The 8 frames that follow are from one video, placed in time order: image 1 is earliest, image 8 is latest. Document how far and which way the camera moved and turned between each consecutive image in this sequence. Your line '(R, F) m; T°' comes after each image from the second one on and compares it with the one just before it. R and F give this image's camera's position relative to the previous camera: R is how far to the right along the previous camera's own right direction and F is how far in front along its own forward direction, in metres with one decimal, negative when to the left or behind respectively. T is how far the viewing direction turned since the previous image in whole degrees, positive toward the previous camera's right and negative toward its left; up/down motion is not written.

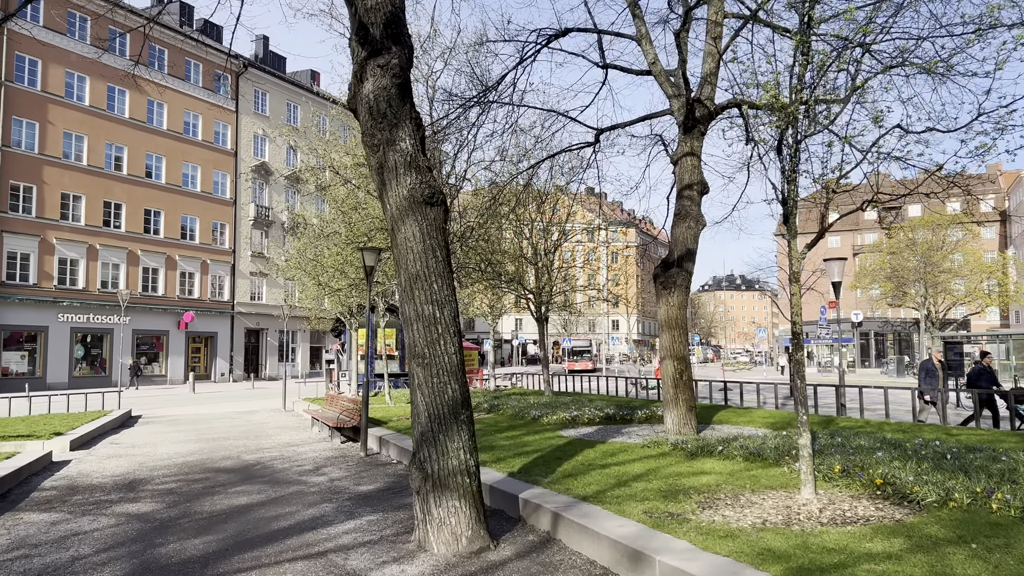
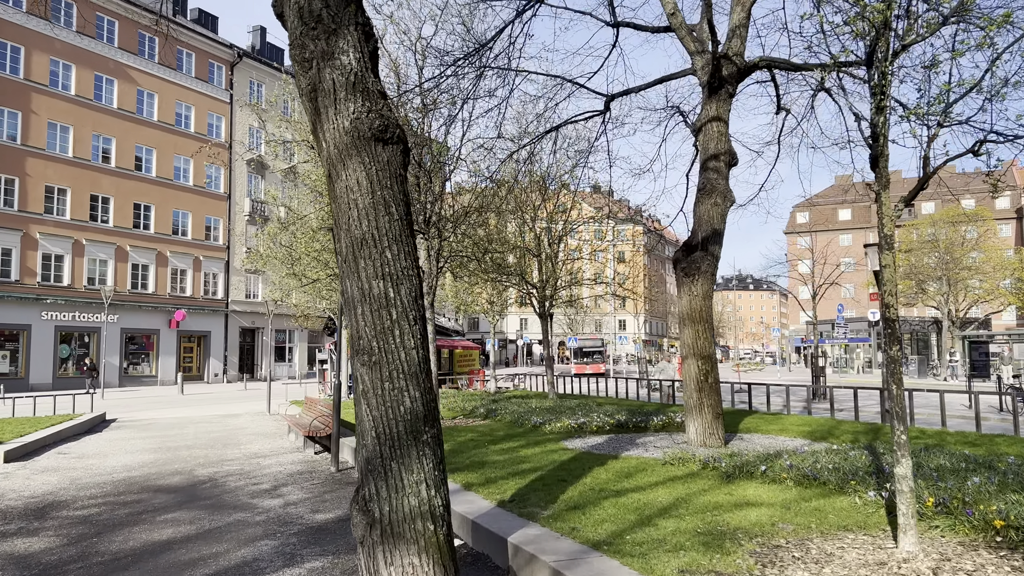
(+0.1, +1.6) m; 0°
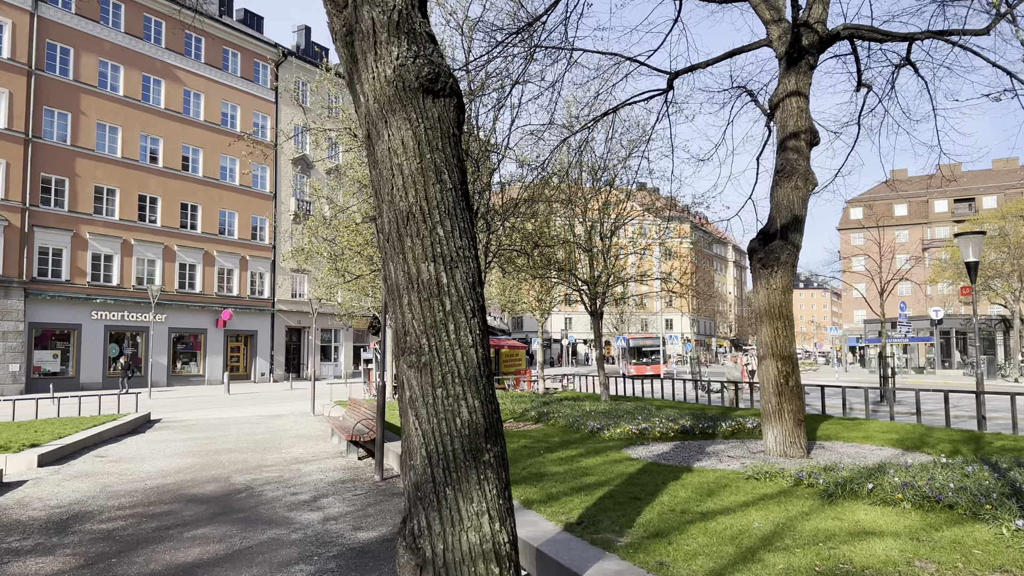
(-0.2, +0.8) m; -3°
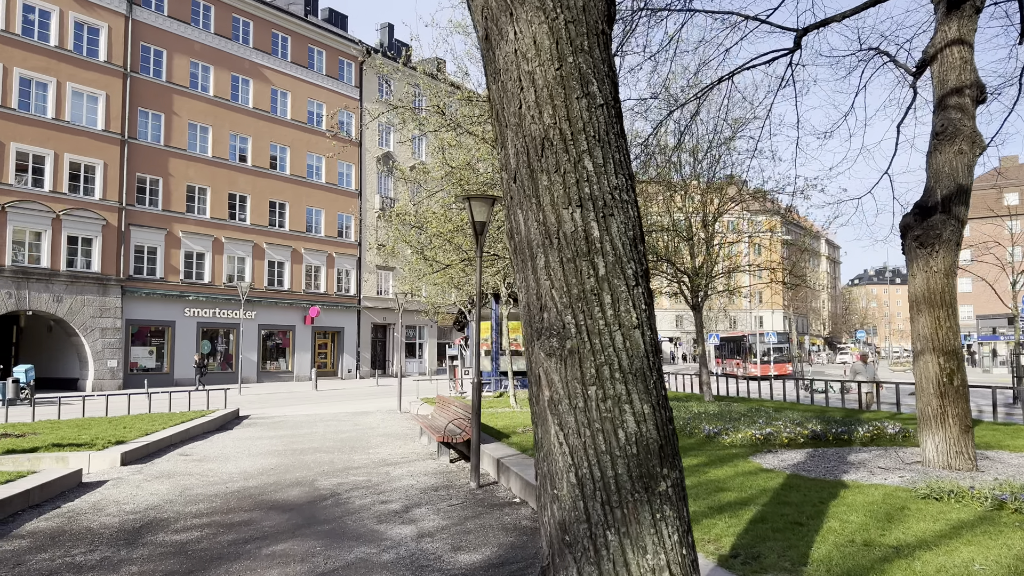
(-0.3, +1.0) m; -6°
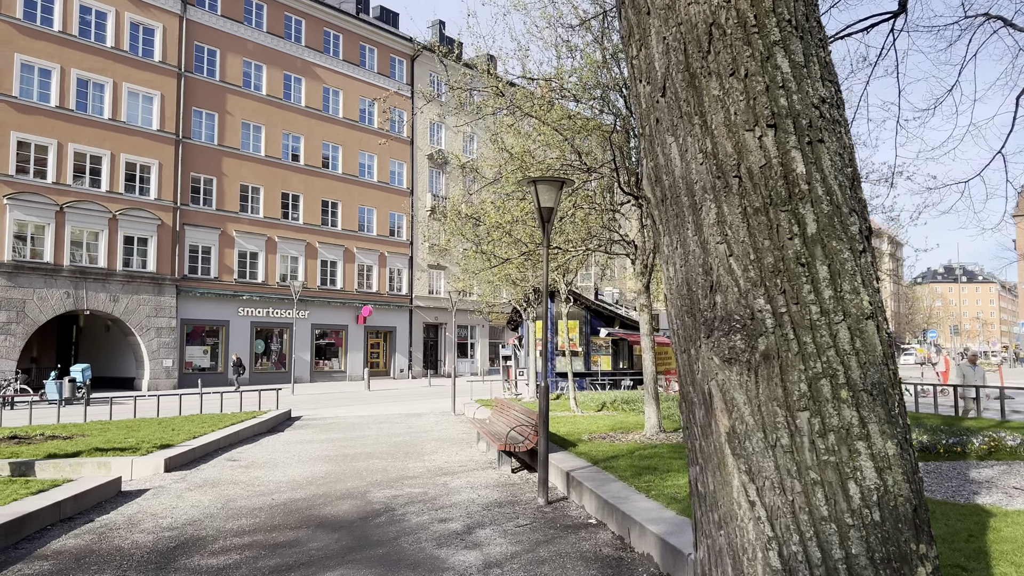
(-0.2, +0.8) m; -4°
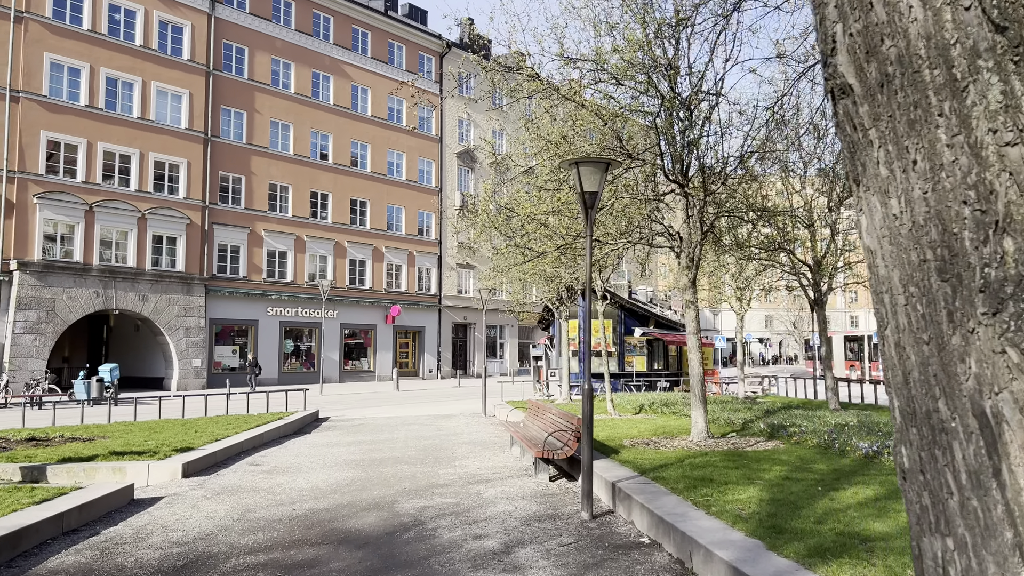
(-0.1, +0.6) m; -2°
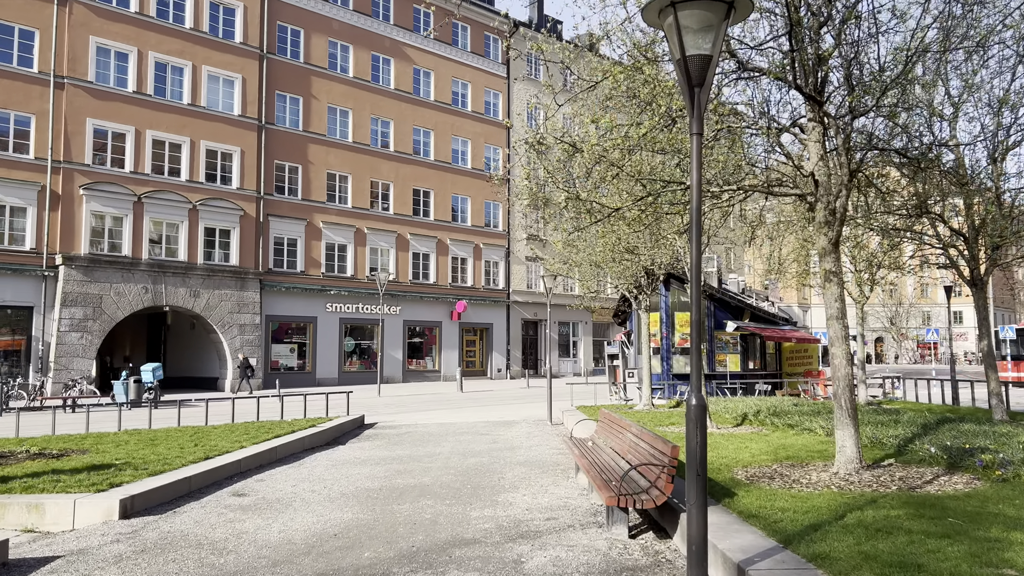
(+0.1, +2.8) m; -5°
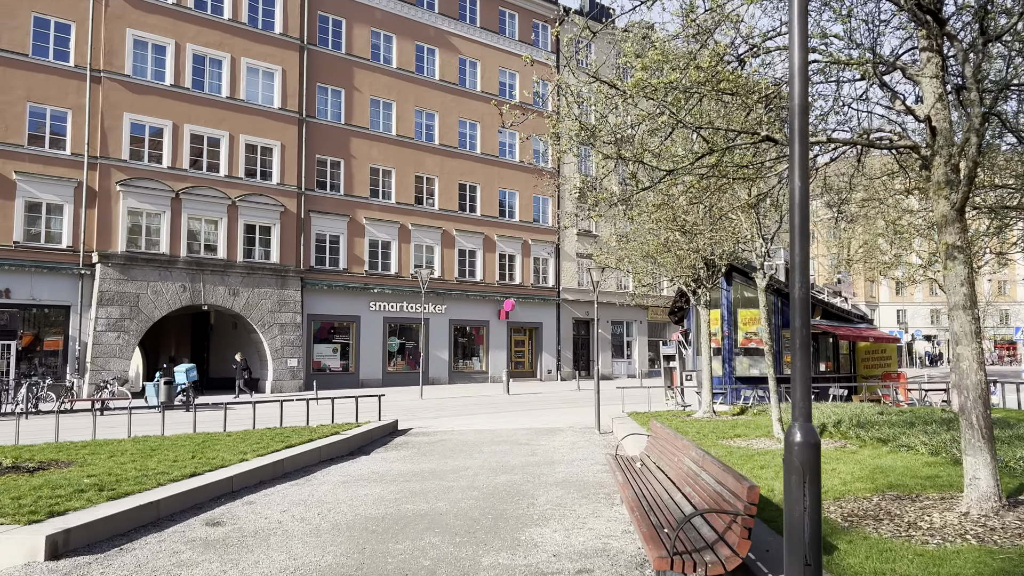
(+0.2, +1.5) m; -4°
